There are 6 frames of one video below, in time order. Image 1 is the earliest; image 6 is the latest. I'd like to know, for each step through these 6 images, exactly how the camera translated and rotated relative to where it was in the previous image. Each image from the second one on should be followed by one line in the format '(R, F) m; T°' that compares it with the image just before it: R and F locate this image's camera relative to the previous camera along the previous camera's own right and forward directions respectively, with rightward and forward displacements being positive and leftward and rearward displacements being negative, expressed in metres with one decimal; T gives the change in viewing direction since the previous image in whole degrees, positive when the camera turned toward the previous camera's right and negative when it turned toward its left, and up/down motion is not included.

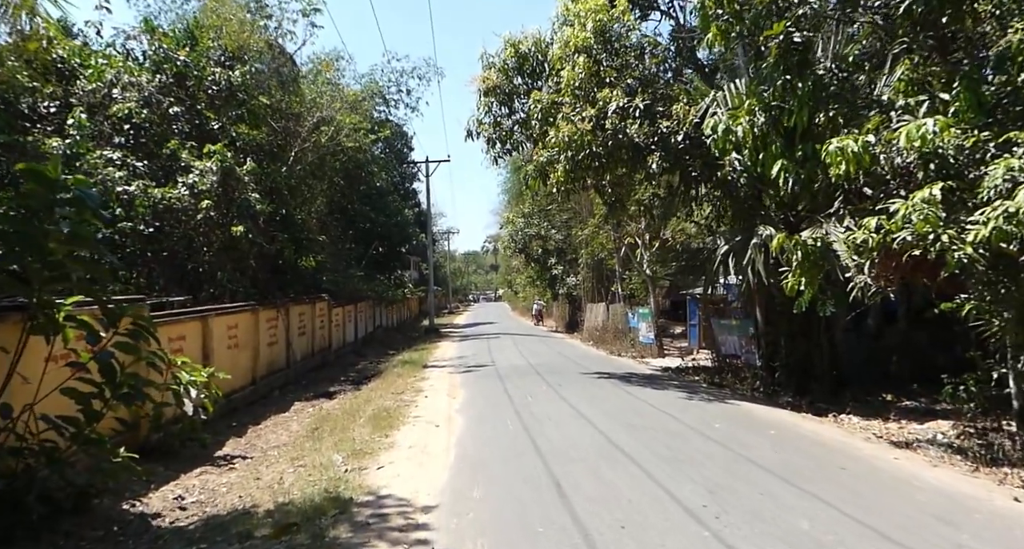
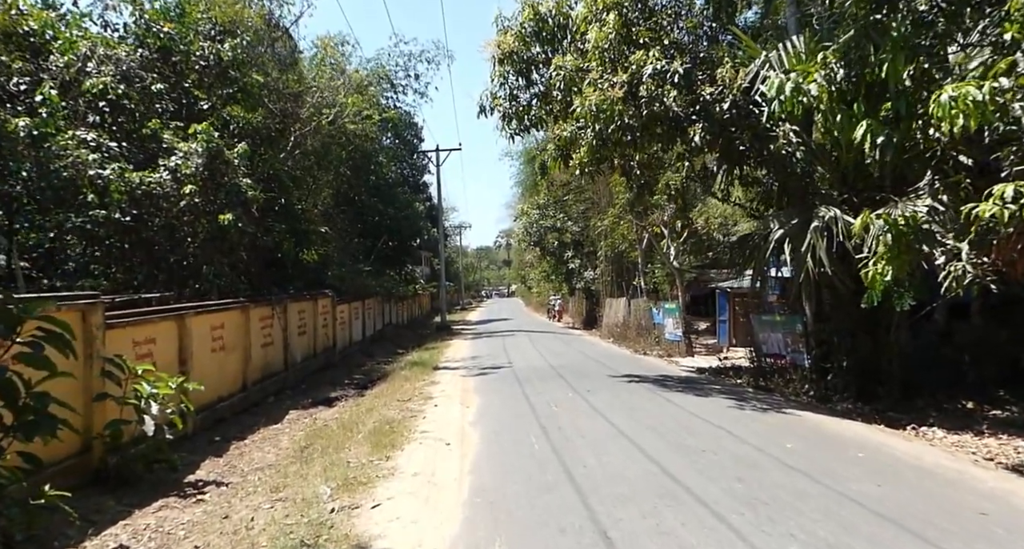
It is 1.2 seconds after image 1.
(-0.1, +1.5) m; -1°
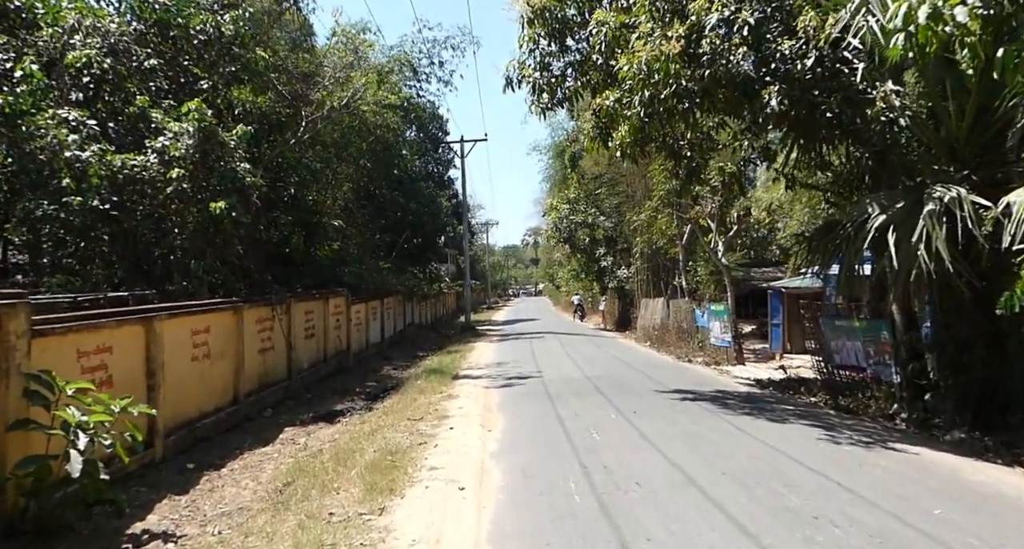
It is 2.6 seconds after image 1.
(-0.1, +1.9) m; -2°
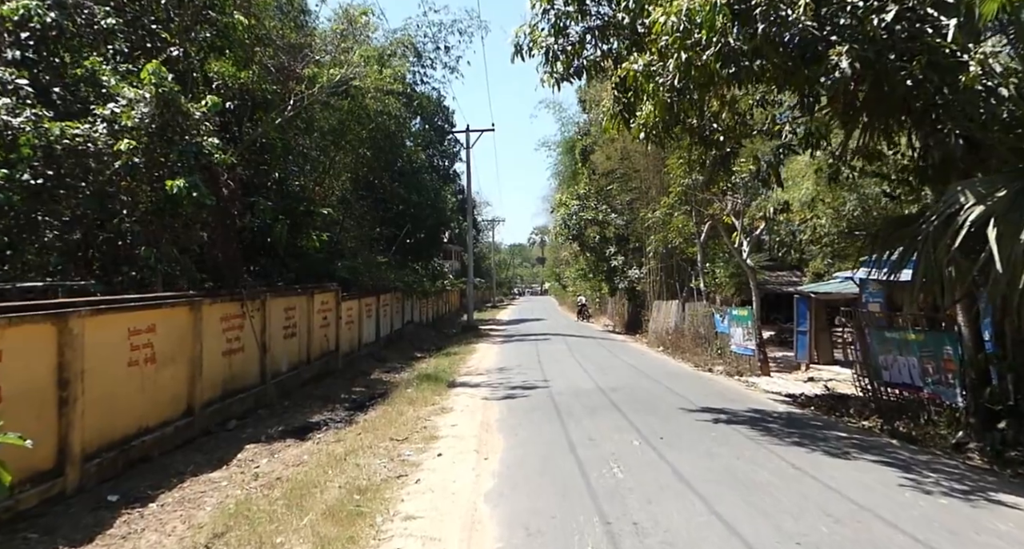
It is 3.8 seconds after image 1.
(0.0, +1.7) m; 0°
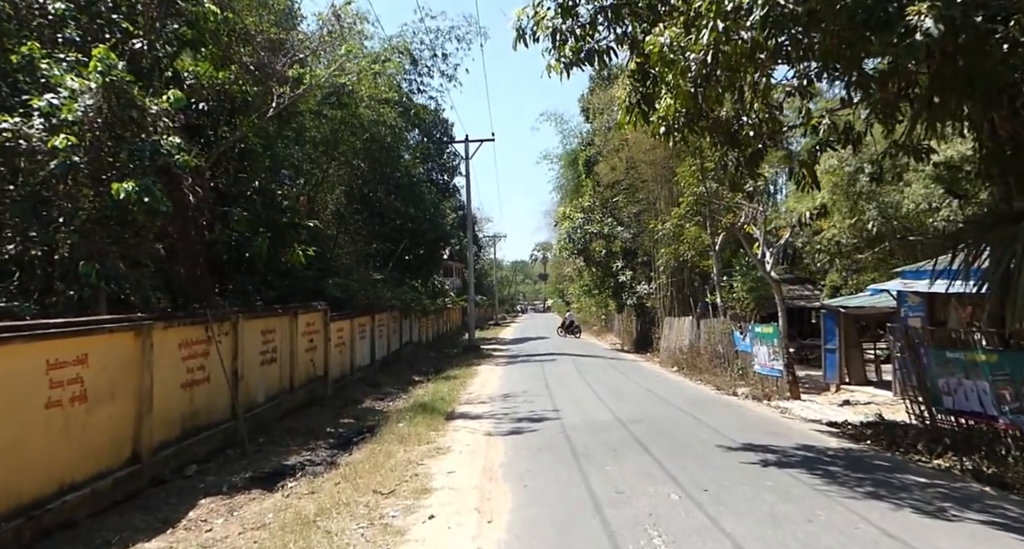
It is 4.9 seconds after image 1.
(0.0, +1.5) m; 0°
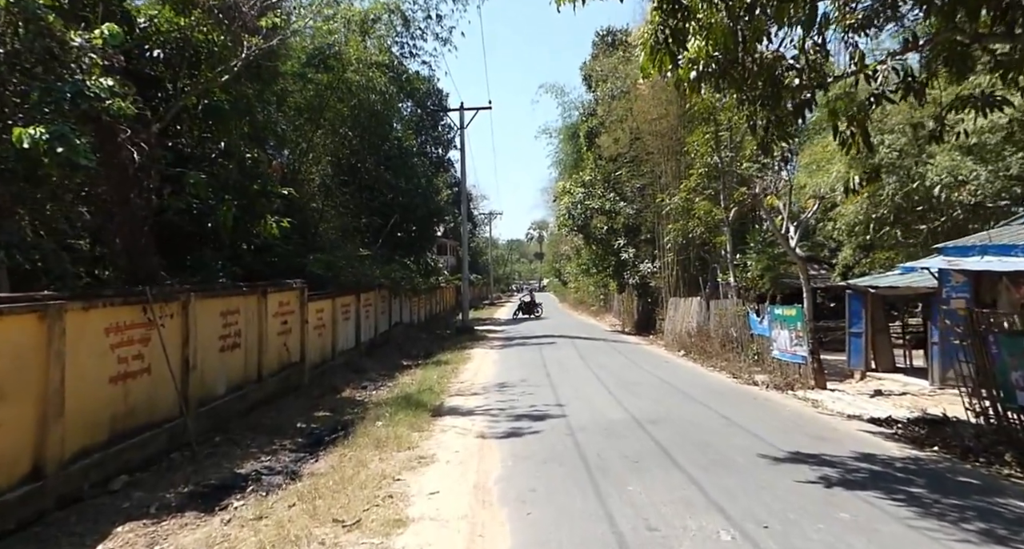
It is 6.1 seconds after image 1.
(0.0, +1.6) m; 0°
